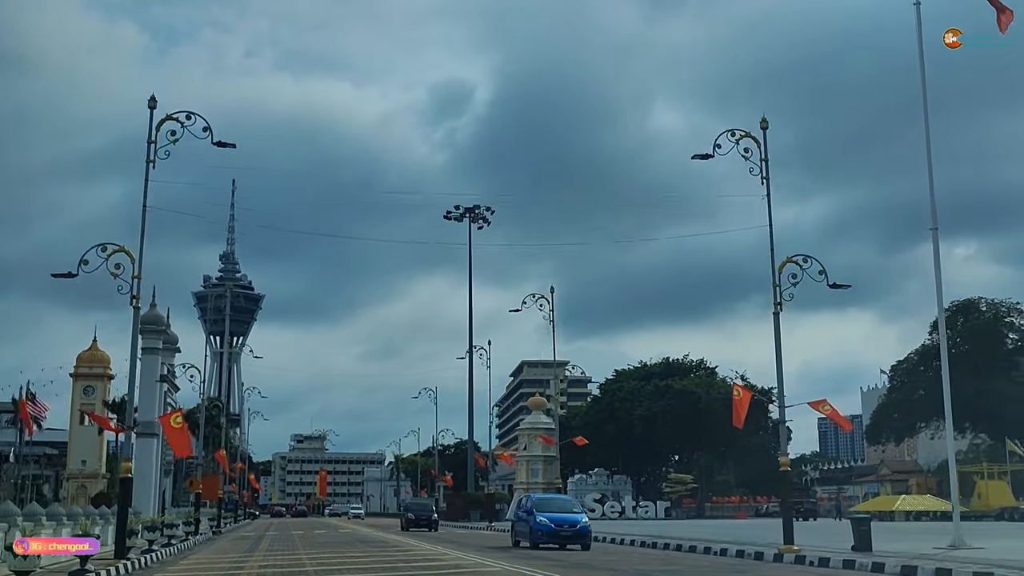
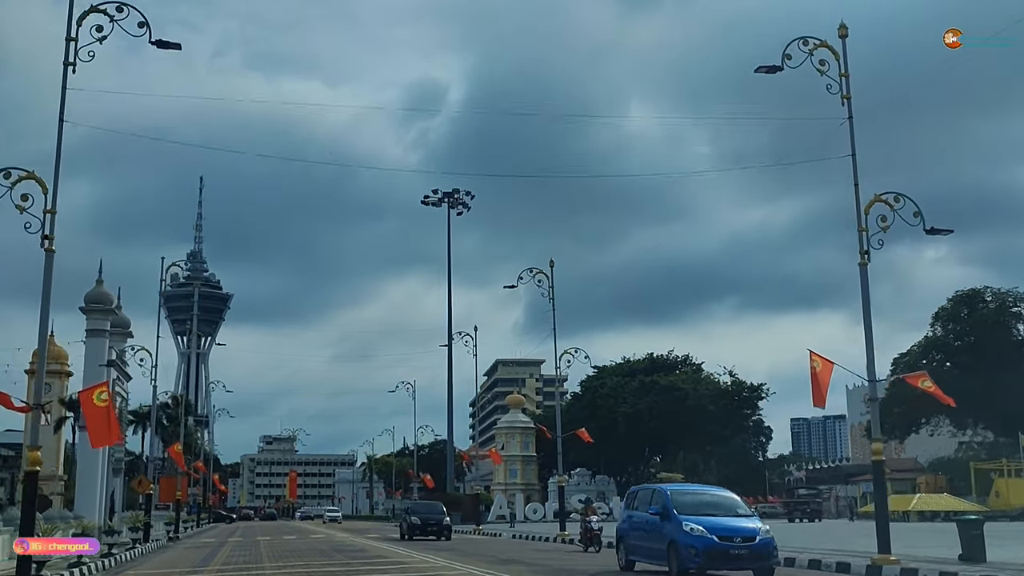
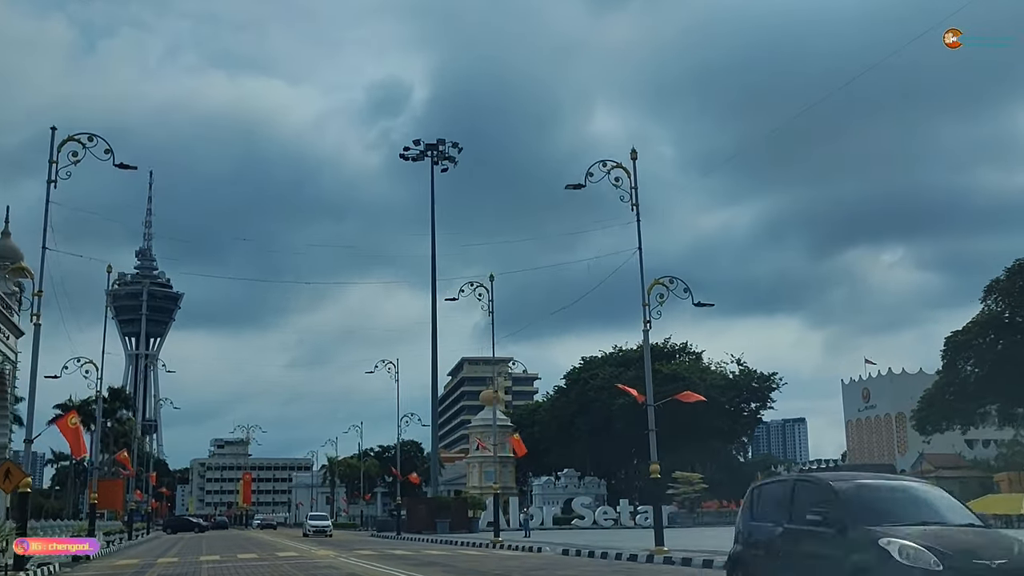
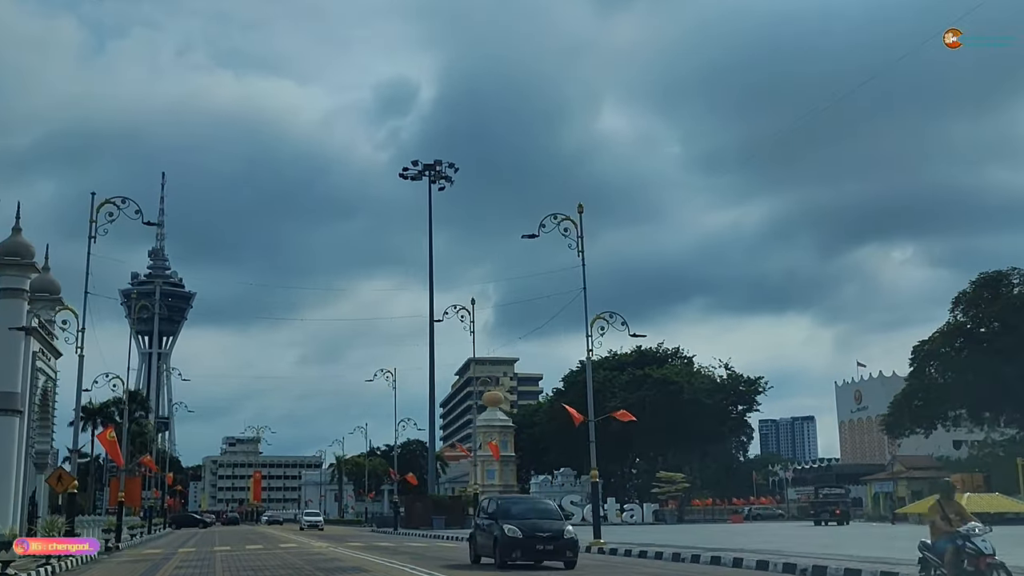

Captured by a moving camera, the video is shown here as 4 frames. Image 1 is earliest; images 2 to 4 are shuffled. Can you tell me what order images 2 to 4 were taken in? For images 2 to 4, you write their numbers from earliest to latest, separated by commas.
2, 4, 3
